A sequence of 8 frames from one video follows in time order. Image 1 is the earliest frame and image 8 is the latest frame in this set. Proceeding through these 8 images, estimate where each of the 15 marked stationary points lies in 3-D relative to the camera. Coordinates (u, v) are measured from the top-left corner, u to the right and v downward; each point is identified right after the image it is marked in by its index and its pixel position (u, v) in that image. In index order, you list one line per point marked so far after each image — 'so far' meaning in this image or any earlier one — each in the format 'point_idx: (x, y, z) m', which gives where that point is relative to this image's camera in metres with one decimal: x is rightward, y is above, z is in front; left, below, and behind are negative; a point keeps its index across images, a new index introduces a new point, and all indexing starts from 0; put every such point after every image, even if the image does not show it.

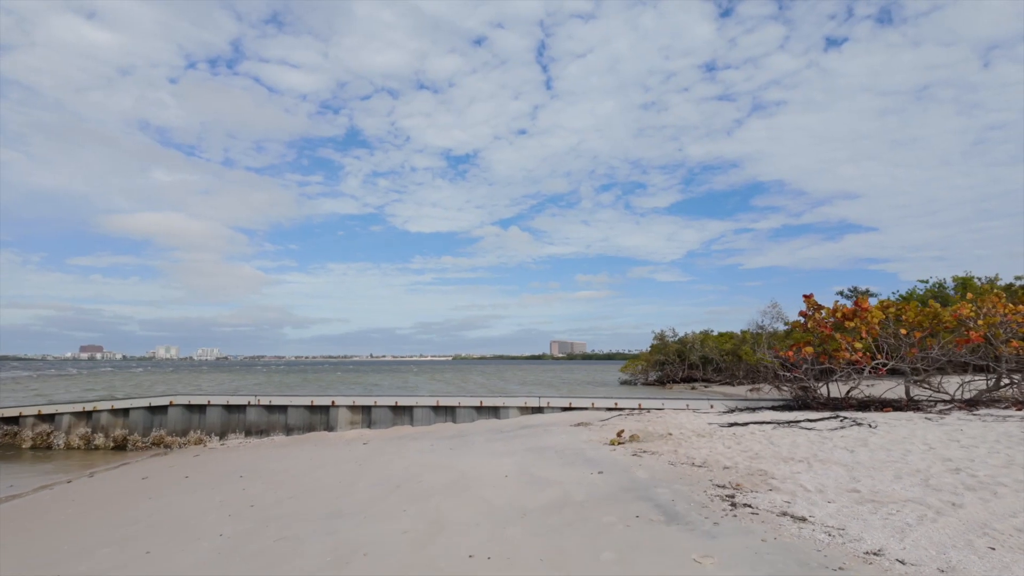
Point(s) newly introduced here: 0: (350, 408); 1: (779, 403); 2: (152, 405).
0: (-3.6, -2.7, +12.9) m
1: (+5.1, -2.2, +10.9) m
2: (-8.5, -2.7, +13.6) m
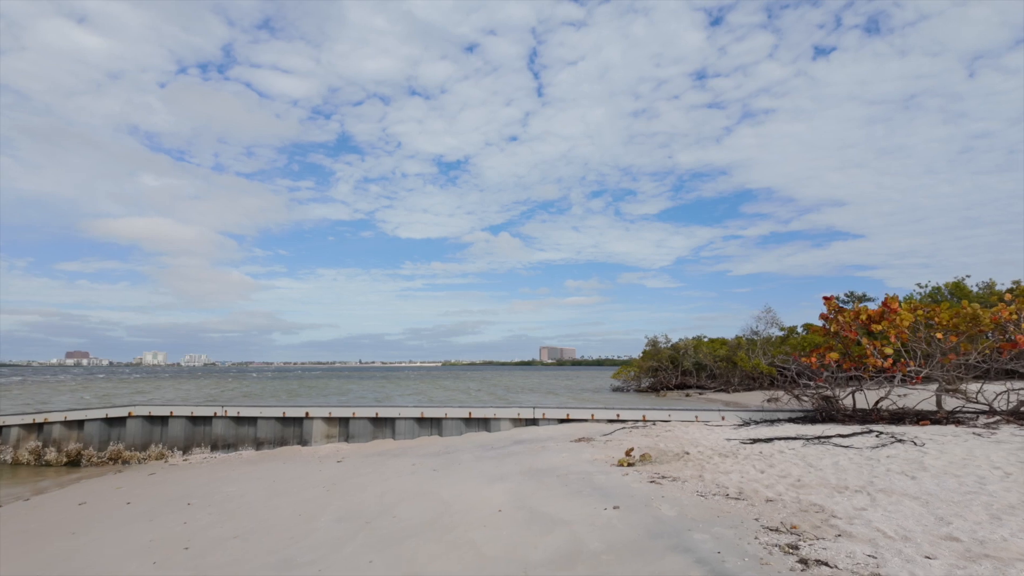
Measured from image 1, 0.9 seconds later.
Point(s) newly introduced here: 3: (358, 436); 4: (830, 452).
0: (-3.8, -2.7, +11.8) m
1: (+4.9, -2.2, +9.9) m
2: (-8.6, -2.7, +12.4) m
3: (-3.1, -3.0, +11.6) m
4: (+3.7, -1.9, +6.8) m
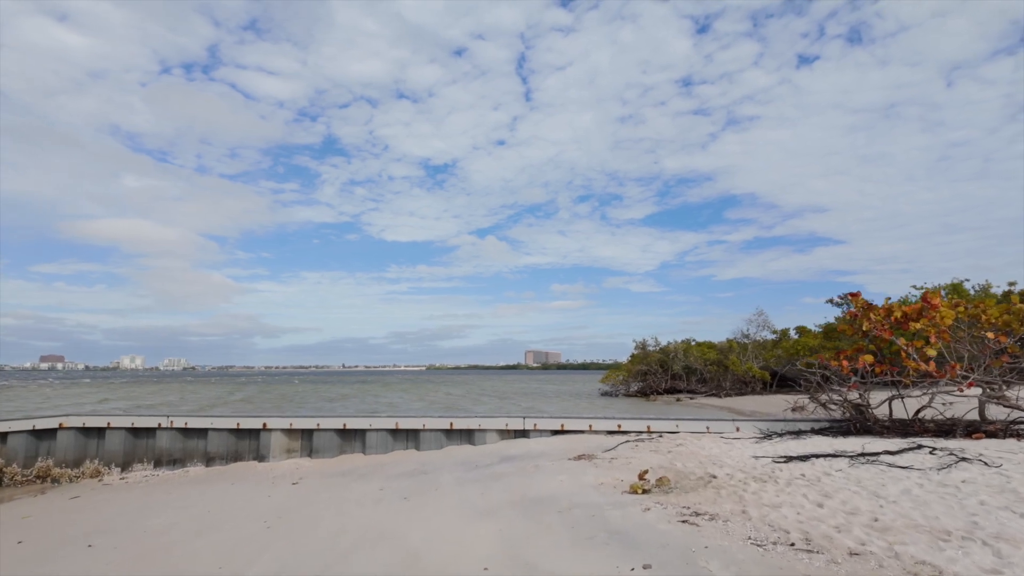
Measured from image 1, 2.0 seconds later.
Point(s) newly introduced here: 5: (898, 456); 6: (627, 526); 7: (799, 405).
0: (-4.0, -2.6, +10.3) m
1: (+4.8, -2.1, +8.6) m
2: (-8.9, -2.6, +10.8) m
3: (-3.3, -2.9, +10.2) m
4: (+3.6, -1.8, +5.5) m
5: (+4.4, -1.9, +6.5) m
6: (+0.8, -1.7, +4.3) m
7: (+4.6, -1.9, +9.3) m
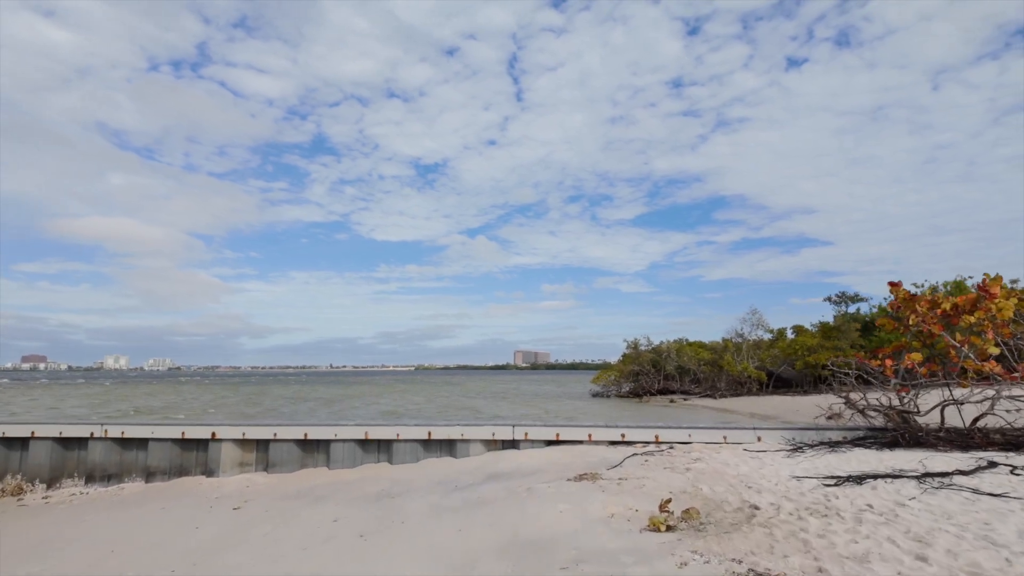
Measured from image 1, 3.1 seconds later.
0: (-4.2, -2.4, +9.0) m
1: (+4.6, -1.9, +7.4) m
2: (-9.1, -2.4, +9.3) m
3: (-3.5, -2.7, +8.8) m
4: (+3.5, -1.6, +4.3) m
5: (+4.2, -1.7, +5.3) m
6: (+0.7, -1.6, +3.0) m
7: (+4.4, -1.7, +8.0) m
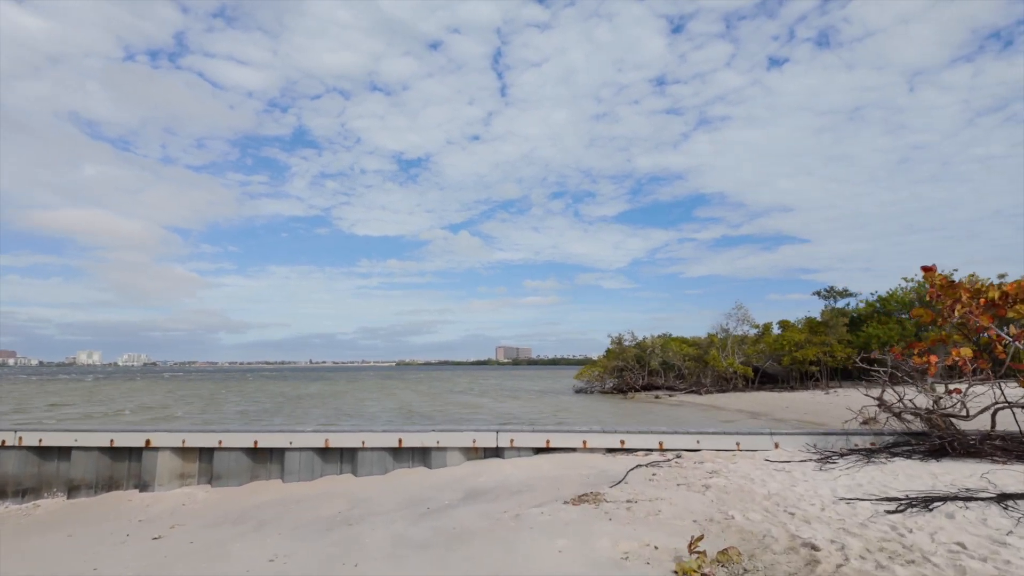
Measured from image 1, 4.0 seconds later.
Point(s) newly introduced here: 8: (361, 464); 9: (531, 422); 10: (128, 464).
0: (-4.5, -2.2, +7.7) m
1: (+4.4, -1.7, +6.4) m
2: (-9.3, -2.2, +8.0) m
3: (-3.8, -2.5, +7.6) m
4: (+3.4, -1.5, +3.3) m
5: (+4.1, -1.6, +4.3) m
6: (+0.7, -1.4, +1.9) m
7: (+4.2, -1.5, +7.1) m
8: (-2.0, -2.3, +7.5) m
9: (+0.5, -3.6, +15.1) m
10: (-5.2, -2.4, +7.8) m
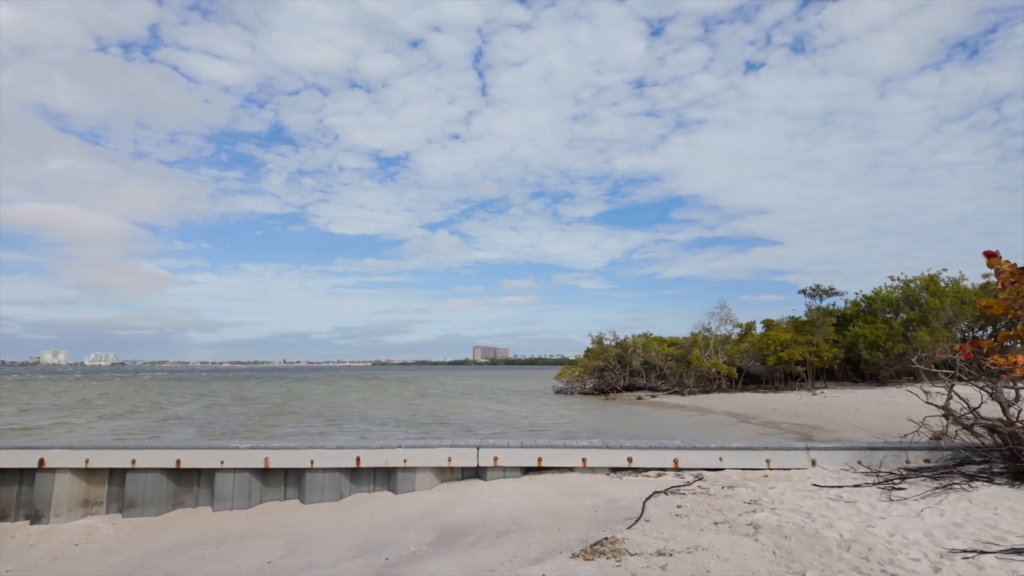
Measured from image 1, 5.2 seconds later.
0: (-4.6, -2.0, +6.2) m
1: (+4.3, -1.6, +5.2) m
2: (-9.5, -2.0, +6.3) m
3: (-3.9, -2.3, +6.1) m
4: (+3.4, -1.3, +2.1) m
5: (+4.1, -1.4, +3.1) m
6: (+0.7, -1.3, +0.6) m
7: (+4.1, -1.4, +5.9) m
8: (-2.1, -2.1, +6.1) m
9: (0.0, -3.4, +13.8) m
10: (-5.4, -2.2, +6.3) m
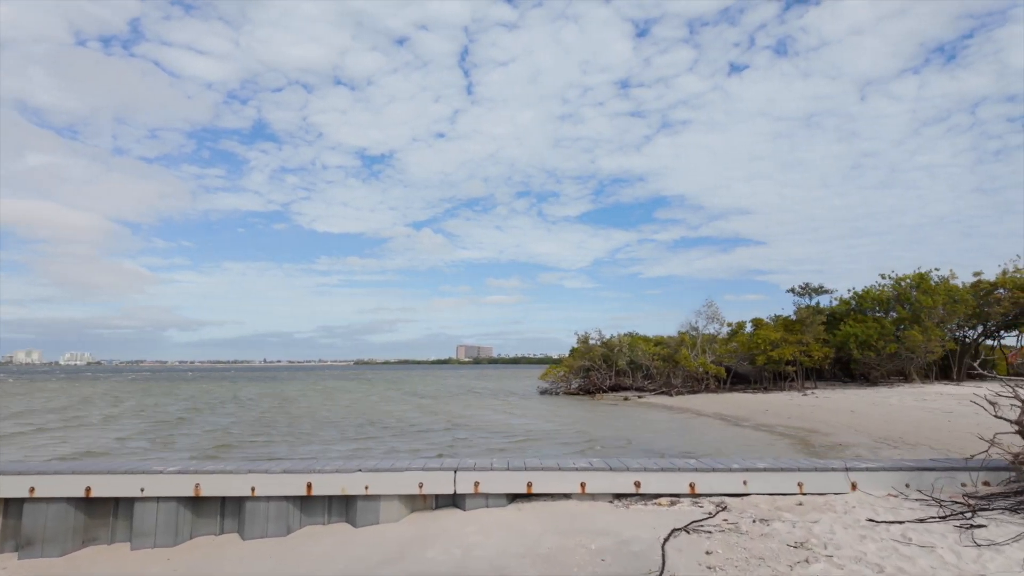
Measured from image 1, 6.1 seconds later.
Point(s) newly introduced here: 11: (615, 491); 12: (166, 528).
0: (-4.8, -1.9, +5.1) m
1: (+4.2, -1.5, +4.3) m
2: (-9.6, -1.8, +5.0) m
3: (-4.1, -2.2, +5.0) m
4: (+3.4, -1.3, +1.1) m
5: (+4.0, -1.4, +2.2) m
6: (+0.7, -1.2, -0.4) m
7: (+4.0, -1.3, +5.0) m
8: (-2.3, -2.0, +5.0) m
9: (-0.3, -3.3, +12.8) m
10: (-5.5, -2.1, +5.1) m
11: (+0.9, -1.8, +5.0) m
12: (-3.0, -2.1, +5.0) m
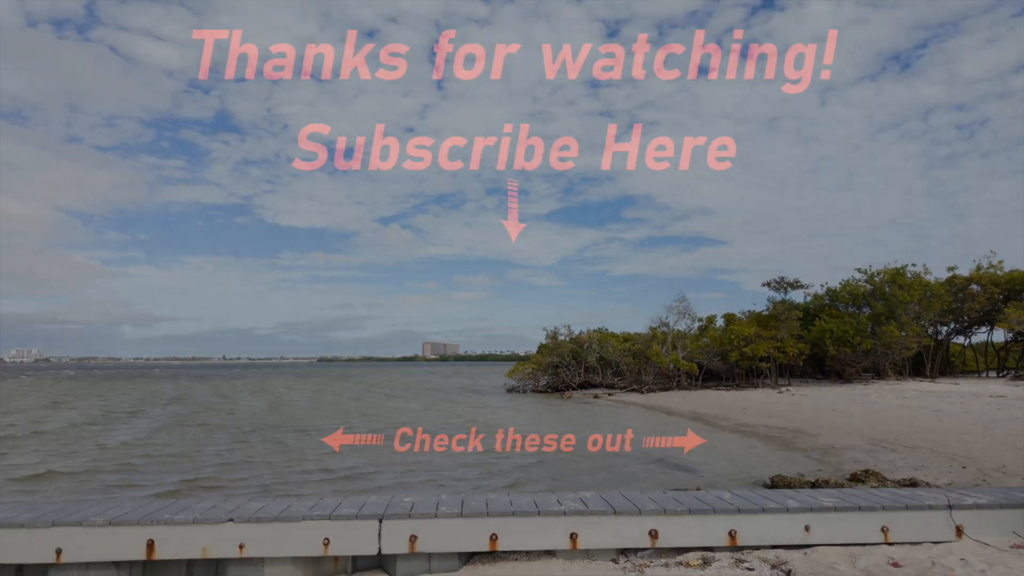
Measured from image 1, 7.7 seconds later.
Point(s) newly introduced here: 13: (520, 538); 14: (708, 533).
0: (-5.0, -1.6, +3.1) m
1: (+3.9, -1.3, +2.8) m
2: (-9.9, -1.5, +2.8) m
3: (-4.3, -1.9, +3.1) m
4: (+3.3, -1.0, -0.4) m
5: (+3.9, -1.1, +0.7) m
6: (+0.8, -0.9, -2.1) m
7: (+3.7, -1.1, +3.5) m
8: (-2.5, -1.7, +3.2) m
9: (-1.0, -3.0, +11.0) m
10: (-5.8, -1.8, +3.1) m
11: (+0.6, -1.5, +3.4) m
12: (-3.3, -1.8, +3.1) m
13: (+0.1, -1.4, +3.4) m
14: (+1.2, -1.4, +3.4) m
